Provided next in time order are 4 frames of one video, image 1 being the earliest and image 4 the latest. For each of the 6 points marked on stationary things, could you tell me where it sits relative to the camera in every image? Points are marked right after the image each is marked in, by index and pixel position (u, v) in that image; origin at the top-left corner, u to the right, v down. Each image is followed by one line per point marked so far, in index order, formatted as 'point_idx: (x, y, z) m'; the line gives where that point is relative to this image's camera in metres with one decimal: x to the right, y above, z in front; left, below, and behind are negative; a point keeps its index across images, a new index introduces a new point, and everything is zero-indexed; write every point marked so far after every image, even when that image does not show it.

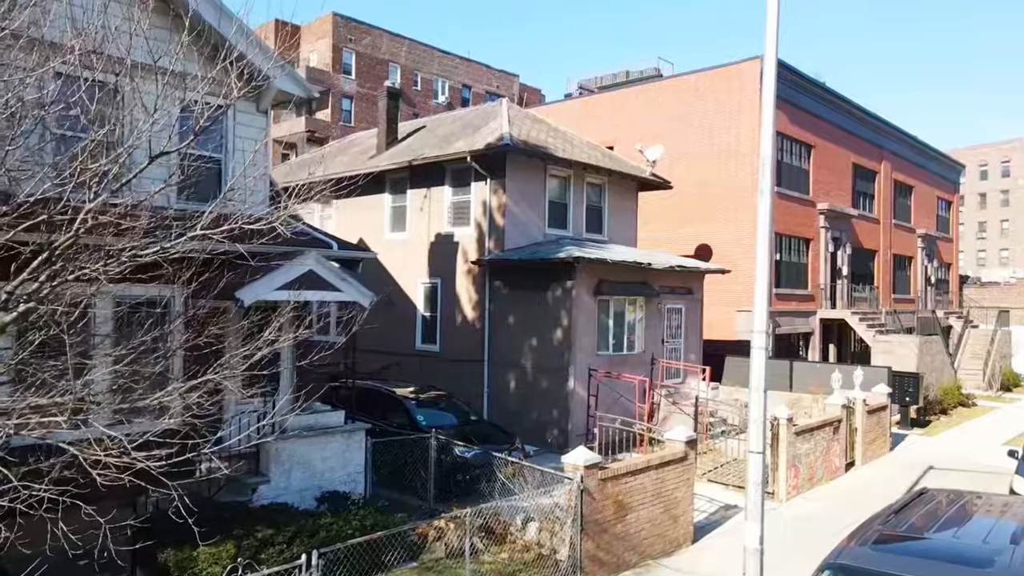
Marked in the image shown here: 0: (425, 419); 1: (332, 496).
0: (-1.4, -2.1, +11.9) m
1: (-2.3, -2.5, +9.2) m
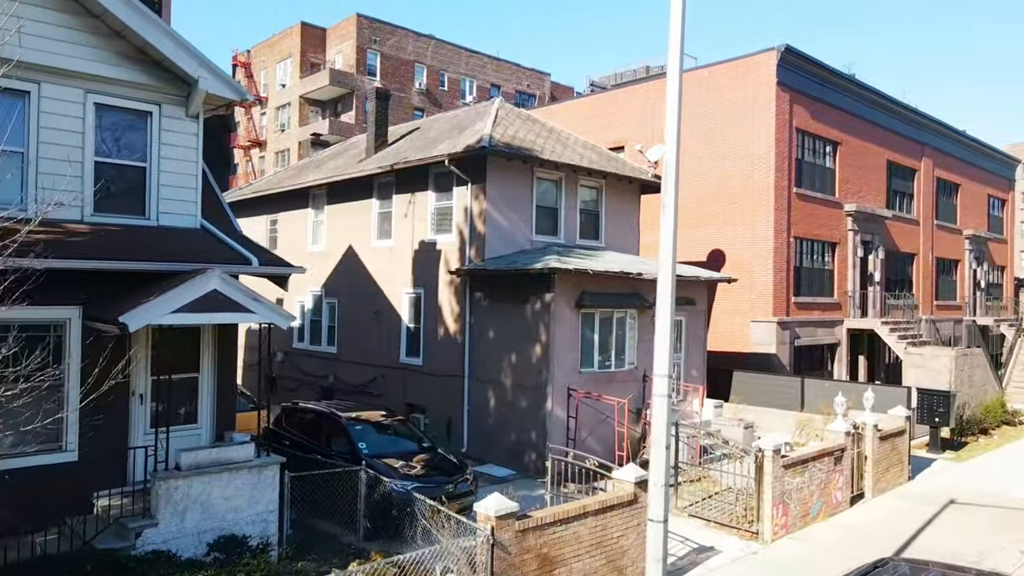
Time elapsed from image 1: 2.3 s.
0: (-2.1, -2.3, +11.0) m
1: (-3.1, -2.8, +8.3) m
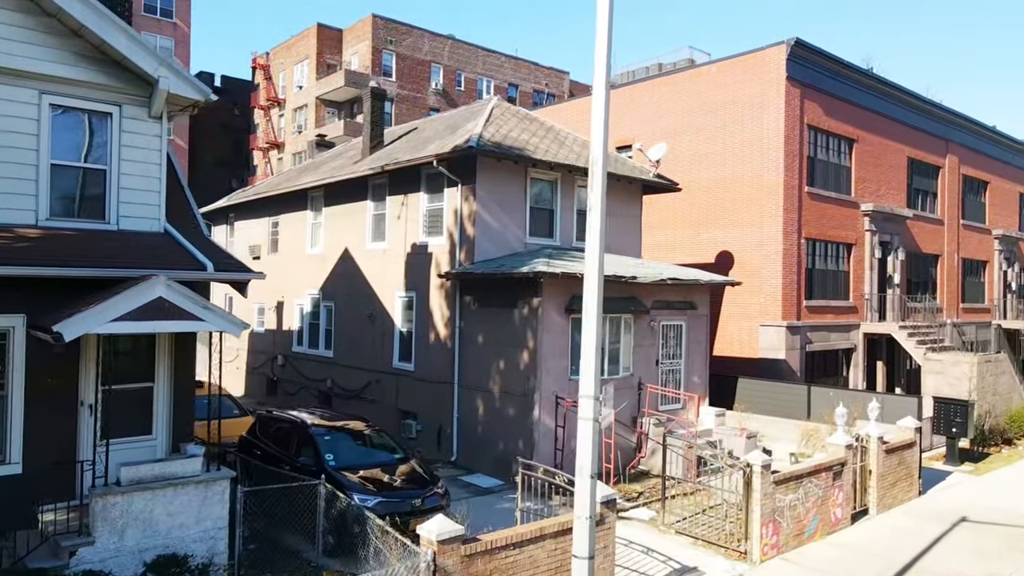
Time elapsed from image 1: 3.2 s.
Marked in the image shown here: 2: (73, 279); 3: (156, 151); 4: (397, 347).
0: (-2.5, -2.4, +10.6) m
1: (-3.6, -2.9, +8.0) m
2: (-5.1, +0.1, +8.7) m
3: (-4.9, +1.9, +10.4) m
4: (-2.6, -1.4, +17.3) m
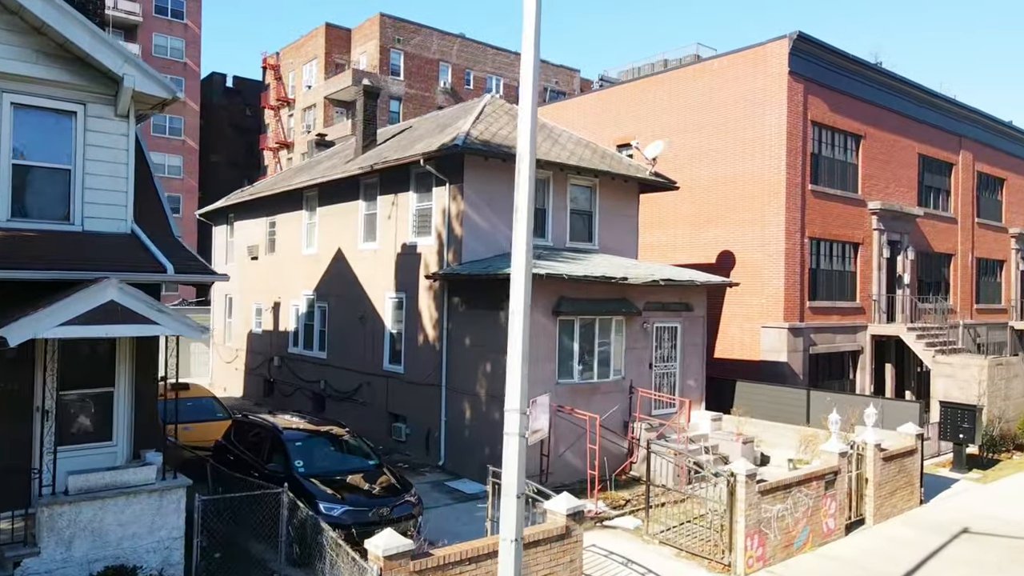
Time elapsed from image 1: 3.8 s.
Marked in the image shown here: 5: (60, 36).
0: (-2.8, -2.4, +10.3) m
1: (-4.0, -2.9, +7.8) m
2: (-5.4, +0.1, +8.5) m
3: (-5.2, +1.9, +10.2) m
4: (-2.8, -1.4, +17.1) m
5: (-5.7, +3.1, +9.4) m
